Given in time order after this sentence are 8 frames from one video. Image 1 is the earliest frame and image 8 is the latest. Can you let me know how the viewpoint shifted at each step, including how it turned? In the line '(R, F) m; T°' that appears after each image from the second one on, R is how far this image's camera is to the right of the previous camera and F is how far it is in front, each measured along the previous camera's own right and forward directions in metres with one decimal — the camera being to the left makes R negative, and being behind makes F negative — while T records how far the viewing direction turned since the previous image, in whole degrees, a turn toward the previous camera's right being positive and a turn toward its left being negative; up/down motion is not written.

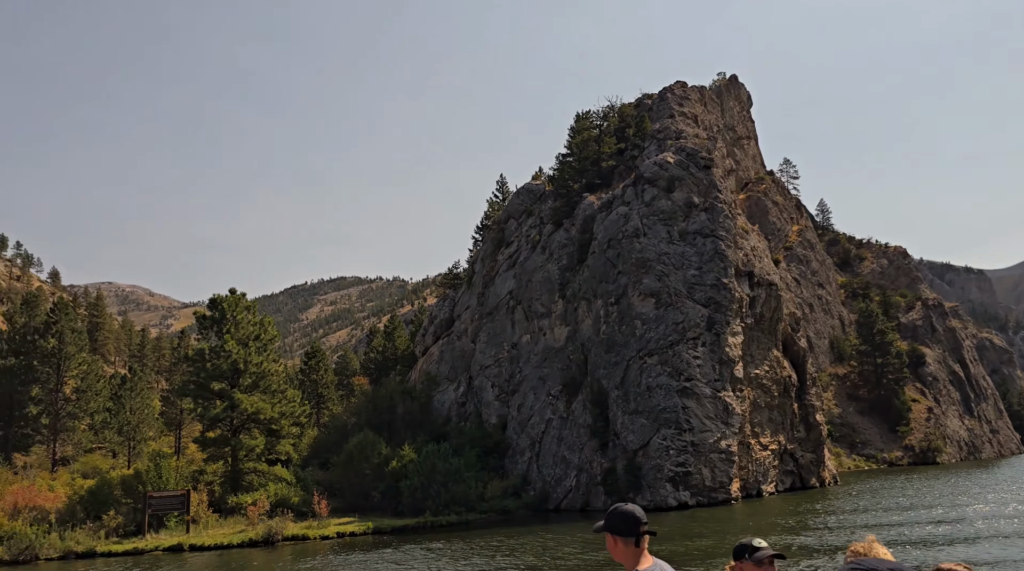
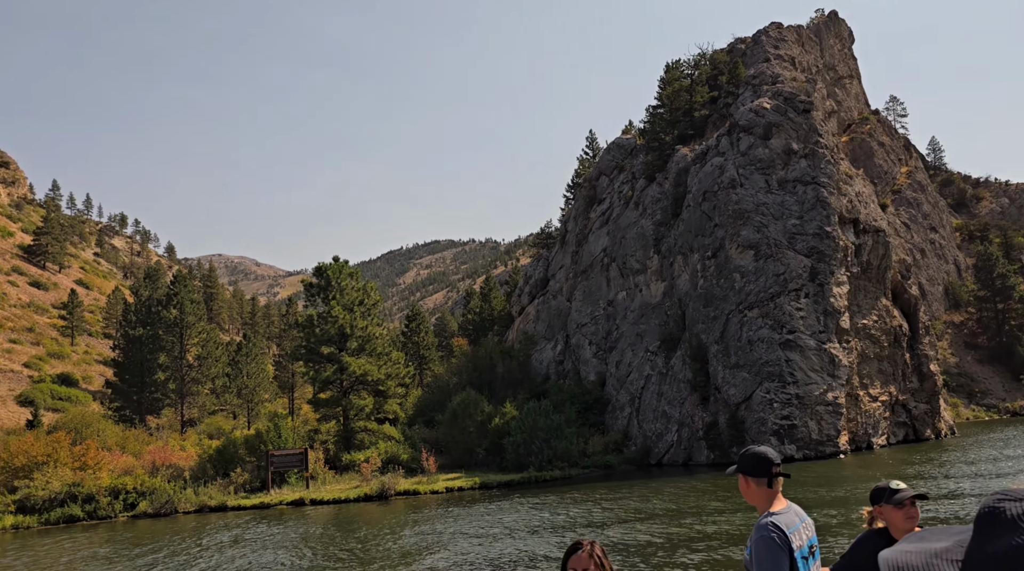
(0.0, -0.3) m; -7°
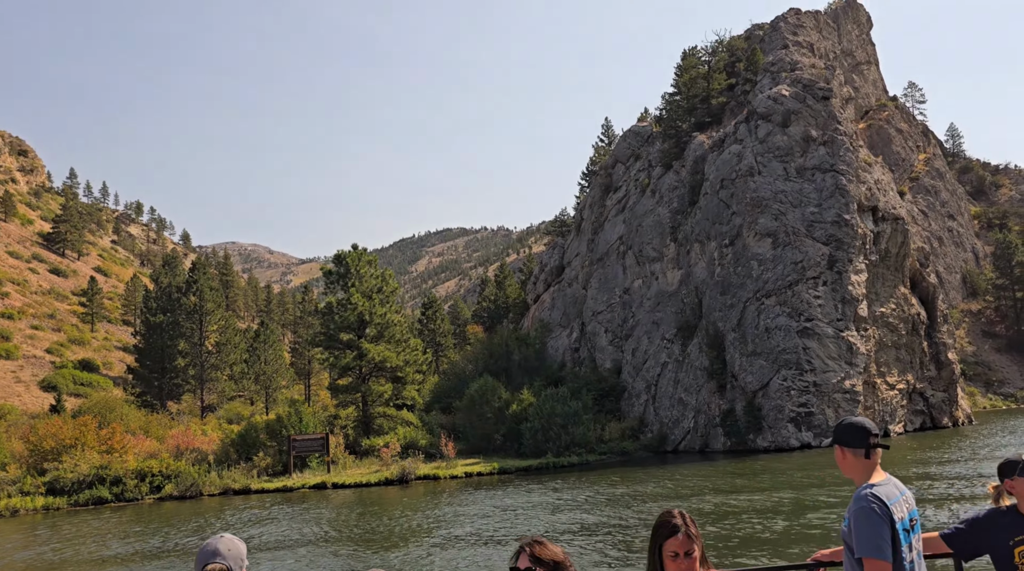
(-0.3, -0.3) m; -1°
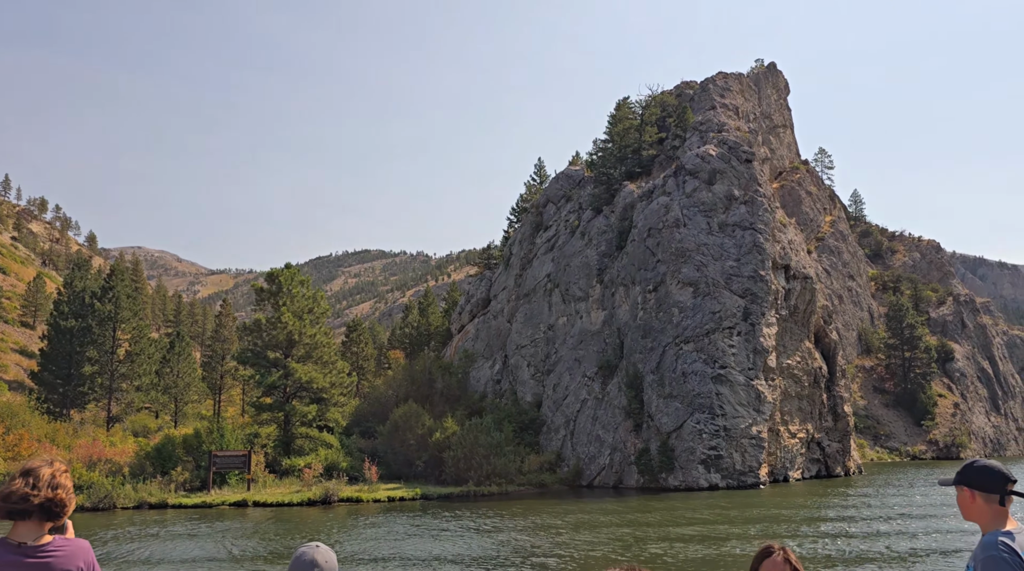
(-1.2, -1.4) m; +6°
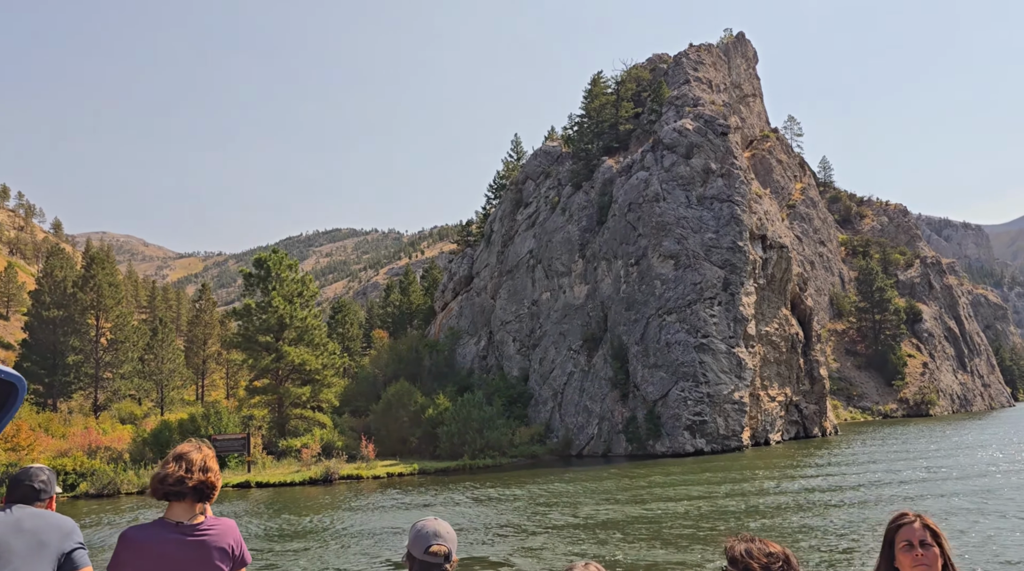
(-0.9, -1.2) m; +2°
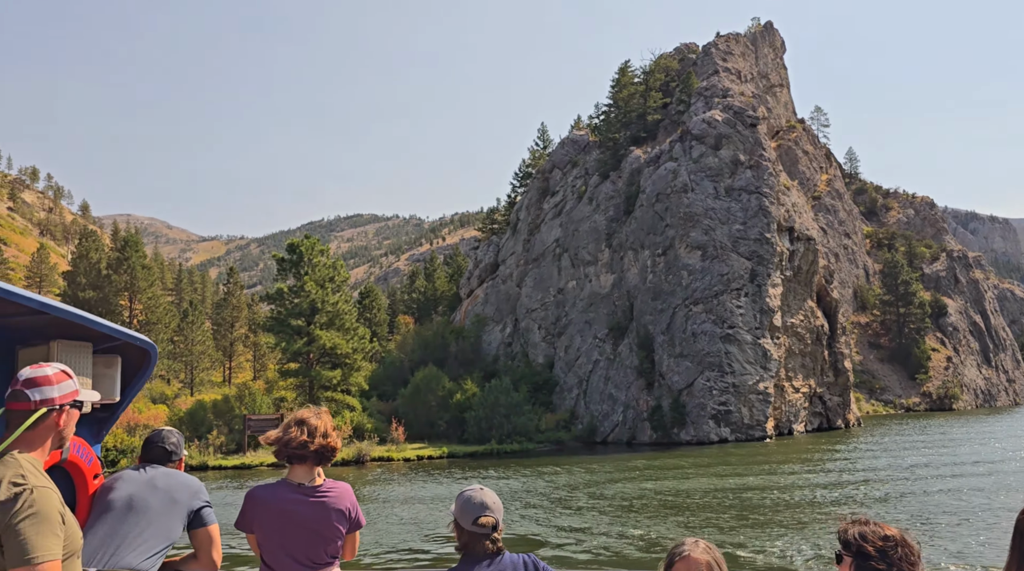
(-0.6, -0.8) m; -1°
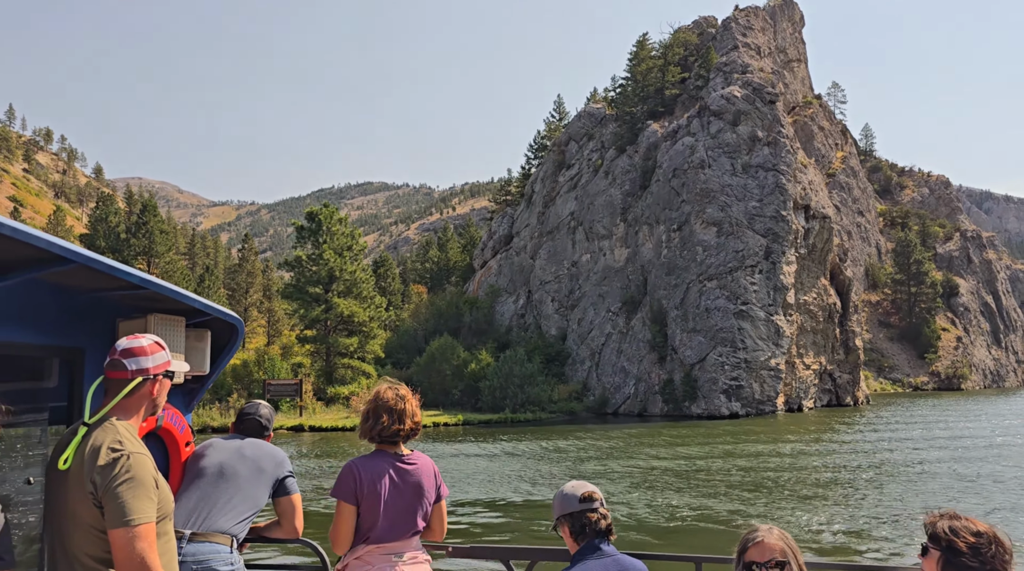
(-0.5, -0.6) m; -1°
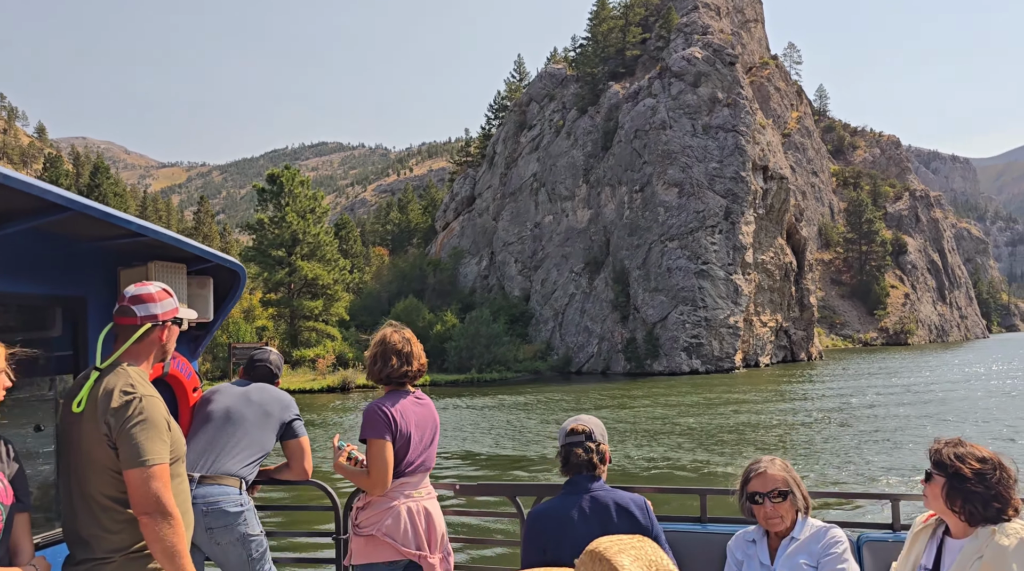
(-0.5, -0.4) m; +3°
